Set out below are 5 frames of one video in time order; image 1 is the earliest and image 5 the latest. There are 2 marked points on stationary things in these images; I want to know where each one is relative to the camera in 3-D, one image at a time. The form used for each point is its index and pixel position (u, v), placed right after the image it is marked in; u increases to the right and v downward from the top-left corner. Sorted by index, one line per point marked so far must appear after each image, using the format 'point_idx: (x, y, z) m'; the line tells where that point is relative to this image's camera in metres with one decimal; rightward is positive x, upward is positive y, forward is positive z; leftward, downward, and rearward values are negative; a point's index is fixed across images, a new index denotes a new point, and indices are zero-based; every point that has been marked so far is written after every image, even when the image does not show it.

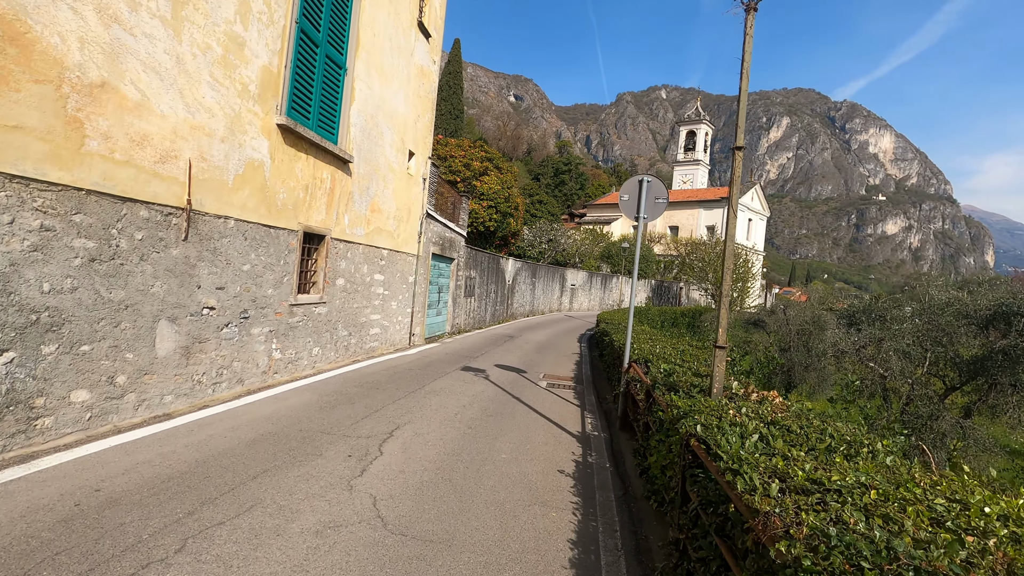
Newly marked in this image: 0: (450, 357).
0: (-1.3, -1.5, +11.5) m
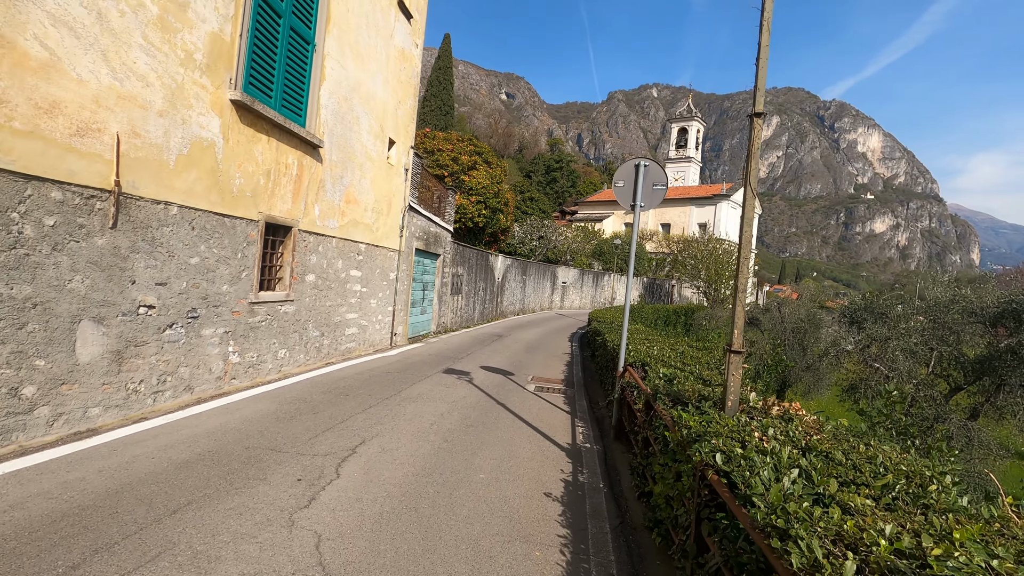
0: (-1.6, -1.4, +10.9) m
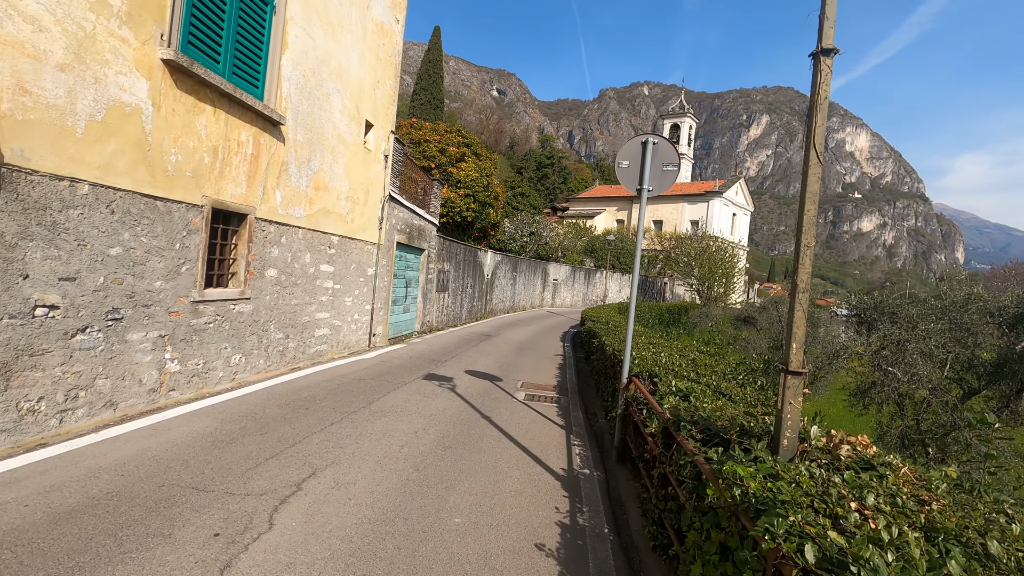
0: (-1.8, -1.4, +10.0) m
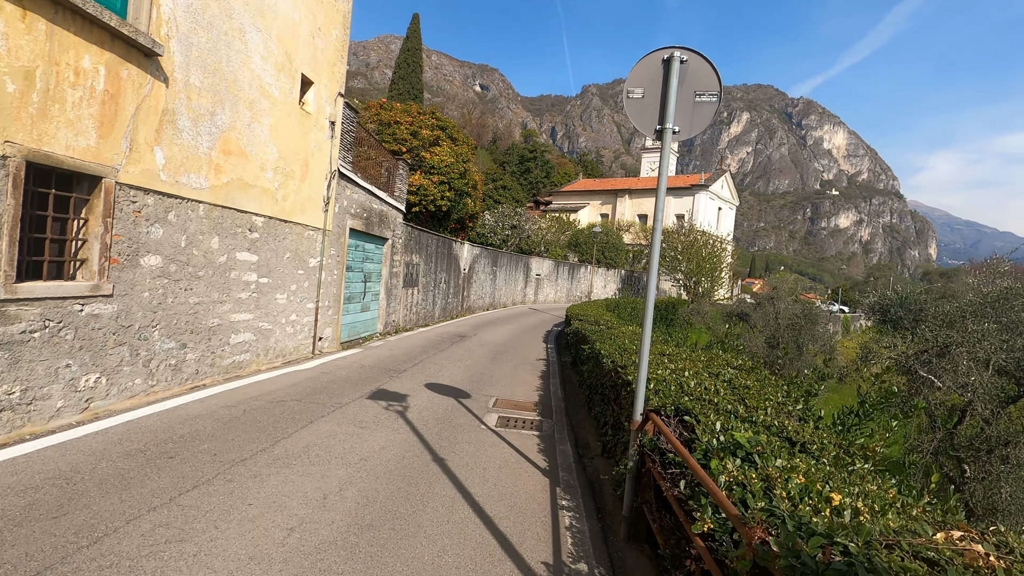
0: (-2.2, -1.3, +8.2) m
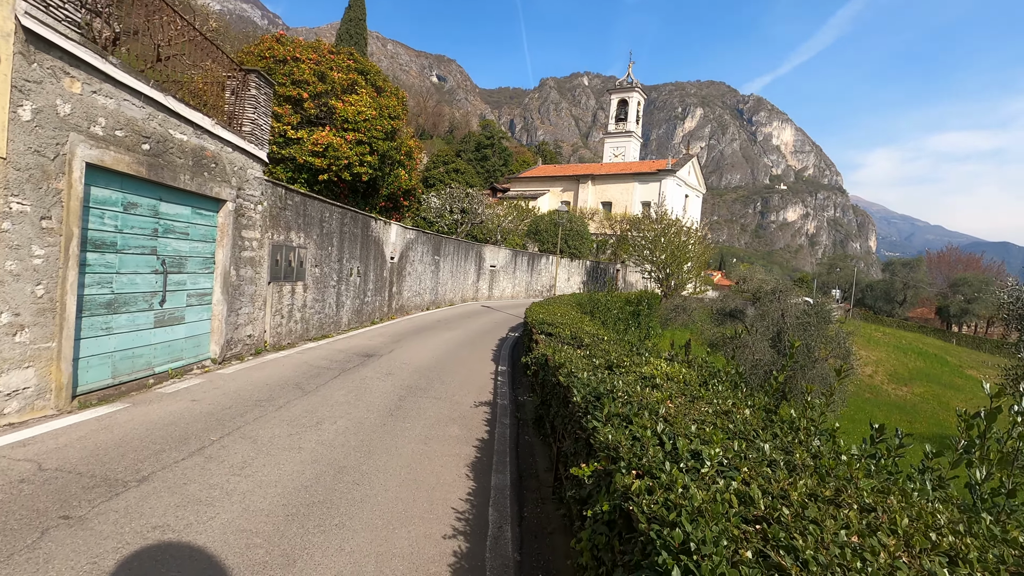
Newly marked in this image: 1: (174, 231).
0: (-3.0, -1.2, +3.2) m
1: (-4.1, +0.7, +6.5) m
